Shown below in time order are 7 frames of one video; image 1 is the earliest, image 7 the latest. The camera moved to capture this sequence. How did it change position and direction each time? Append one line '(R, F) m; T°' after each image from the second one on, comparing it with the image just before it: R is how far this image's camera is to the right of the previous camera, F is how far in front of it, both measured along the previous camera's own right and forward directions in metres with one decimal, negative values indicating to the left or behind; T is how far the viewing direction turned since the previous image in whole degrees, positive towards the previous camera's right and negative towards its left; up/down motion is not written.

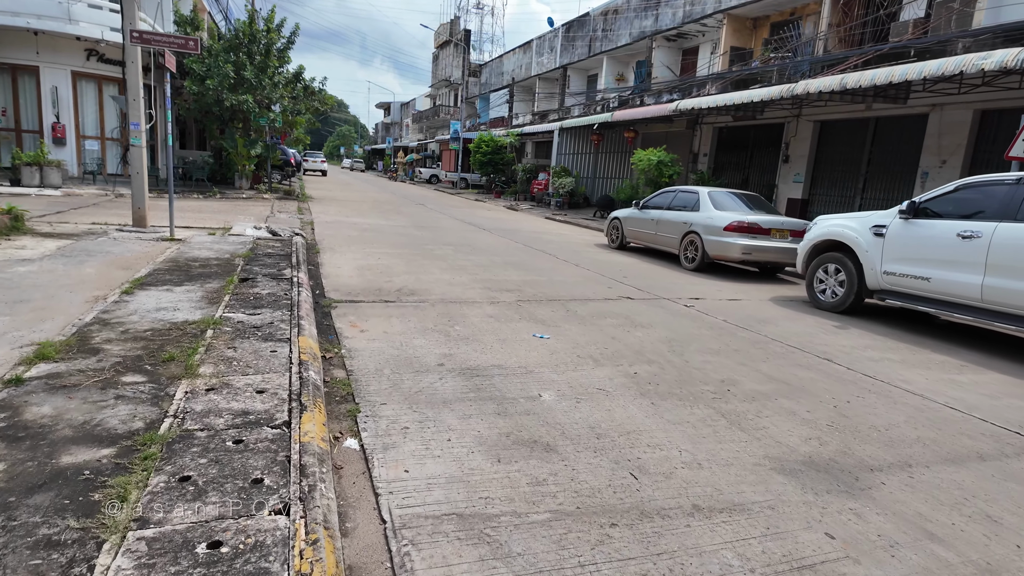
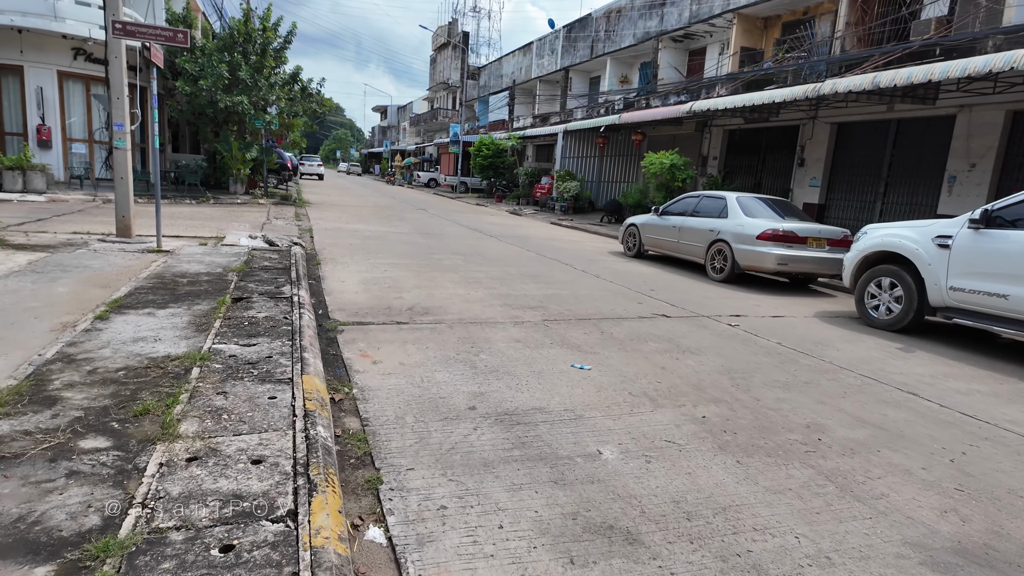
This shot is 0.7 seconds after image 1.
(-0.3, +0.7) m; 0°
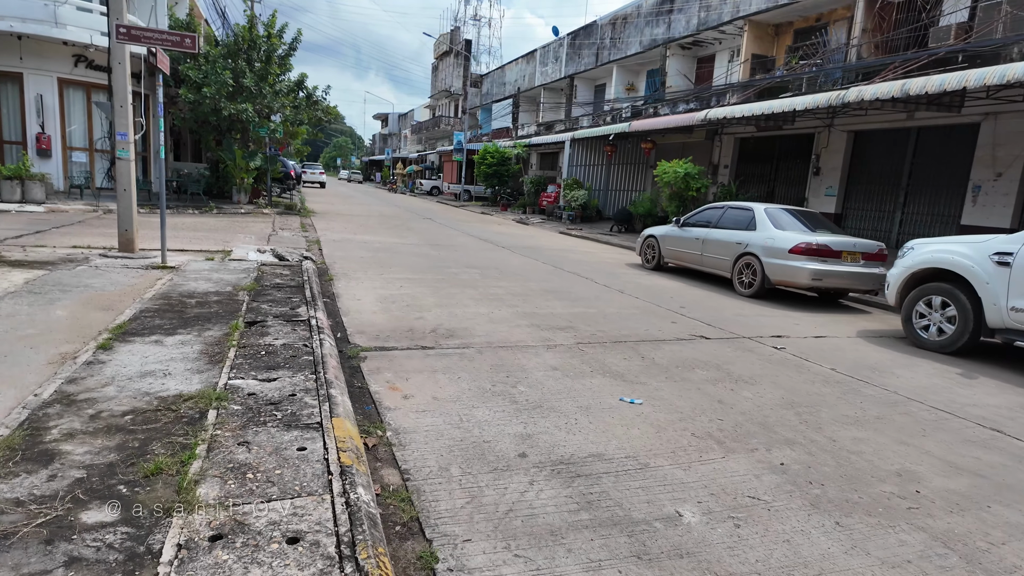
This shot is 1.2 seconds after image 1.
(-0.3, +0.4) m; 0°
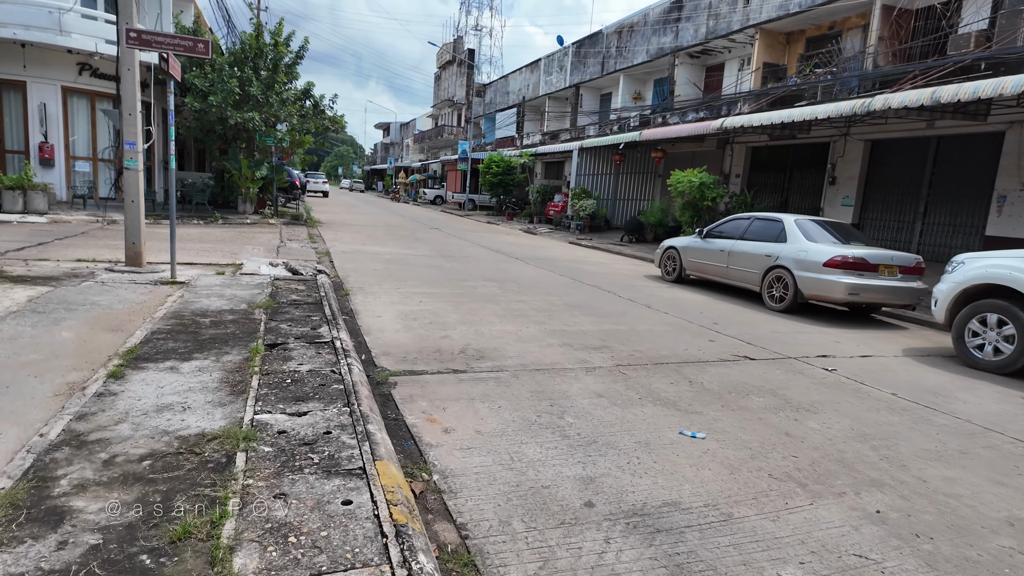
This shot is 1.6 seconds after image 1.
(-0.3, +0.4) m; 0°
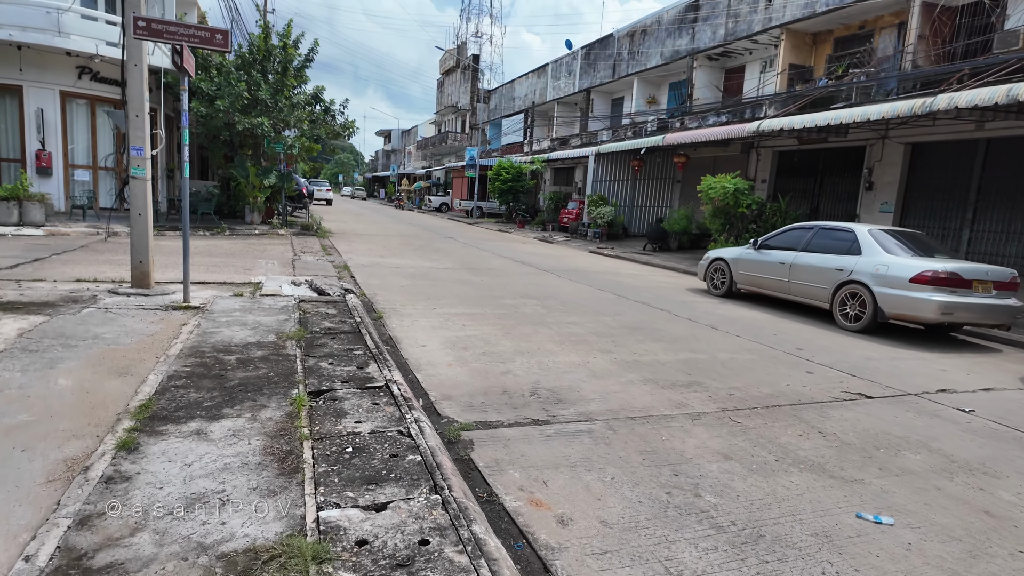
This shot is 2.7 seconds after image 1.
(-0.7, +0.9) m; 0°
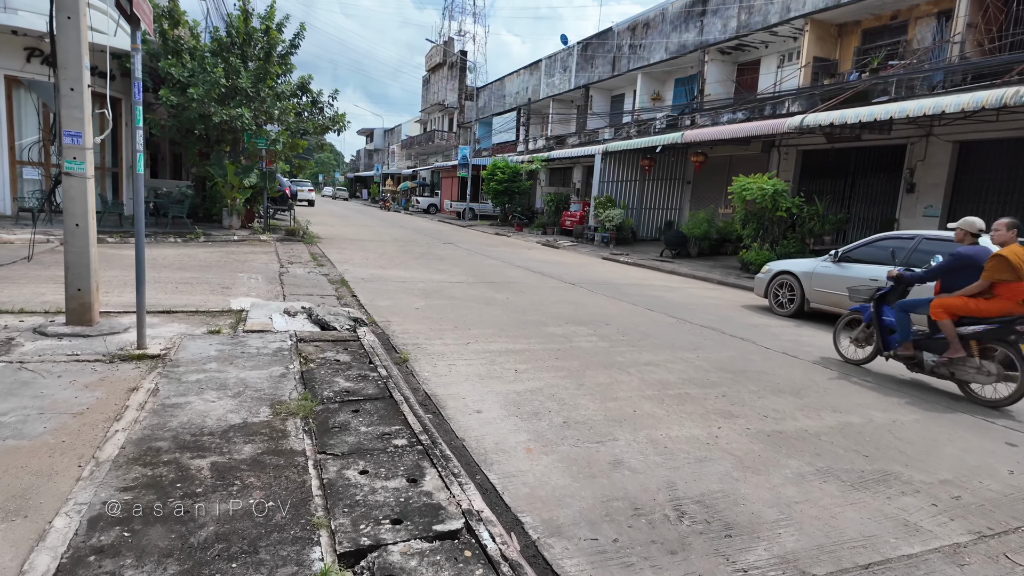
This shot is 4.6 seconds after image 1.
(-0.8, +1.7) m; +2°
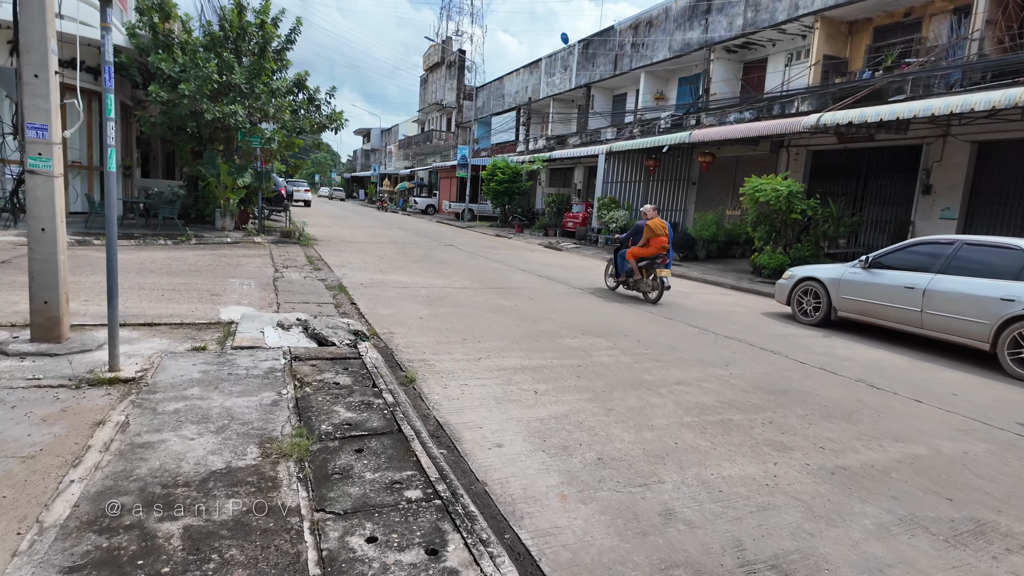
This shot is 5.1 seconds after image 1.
(-0.2, +0.5) m; 0°
